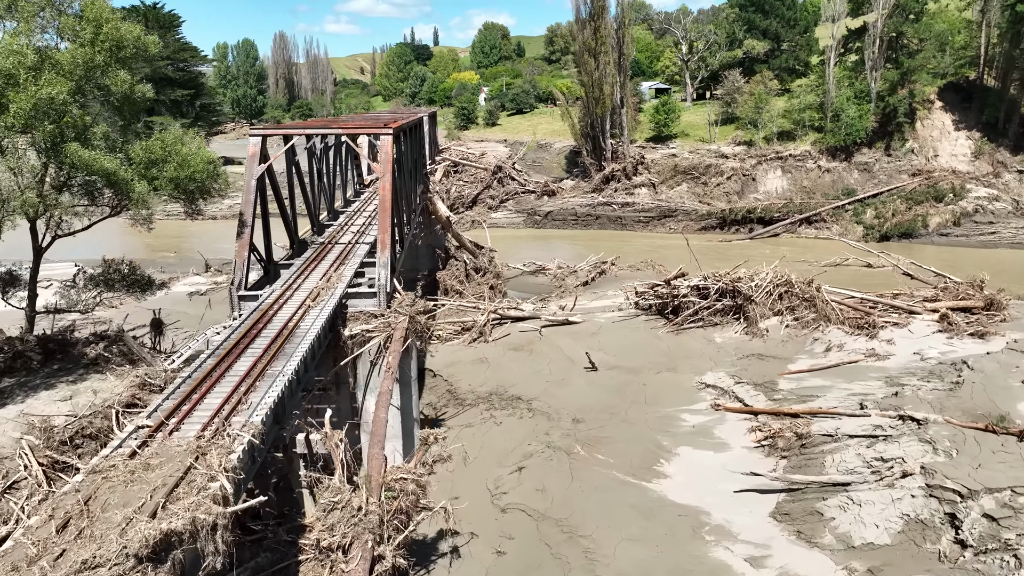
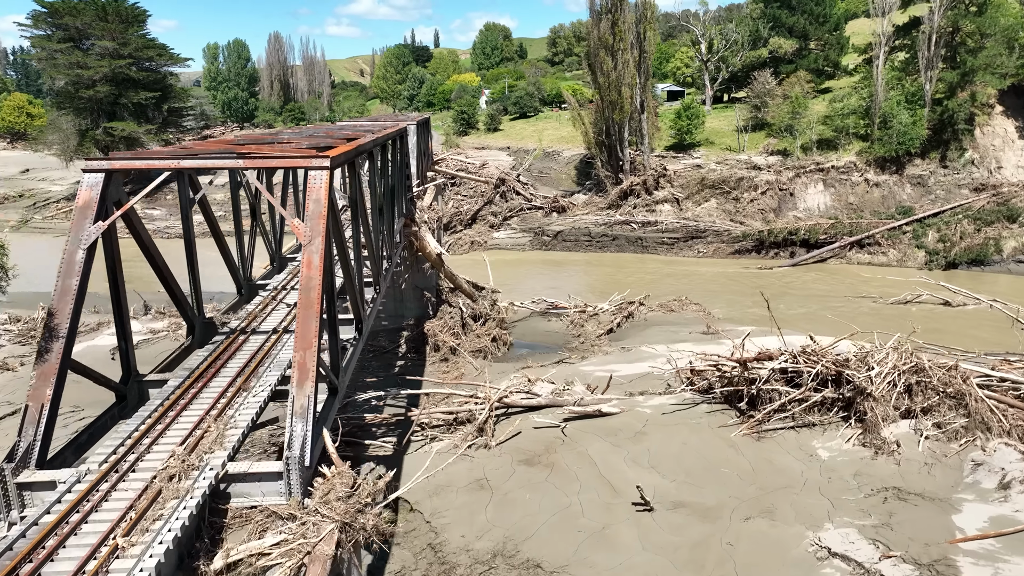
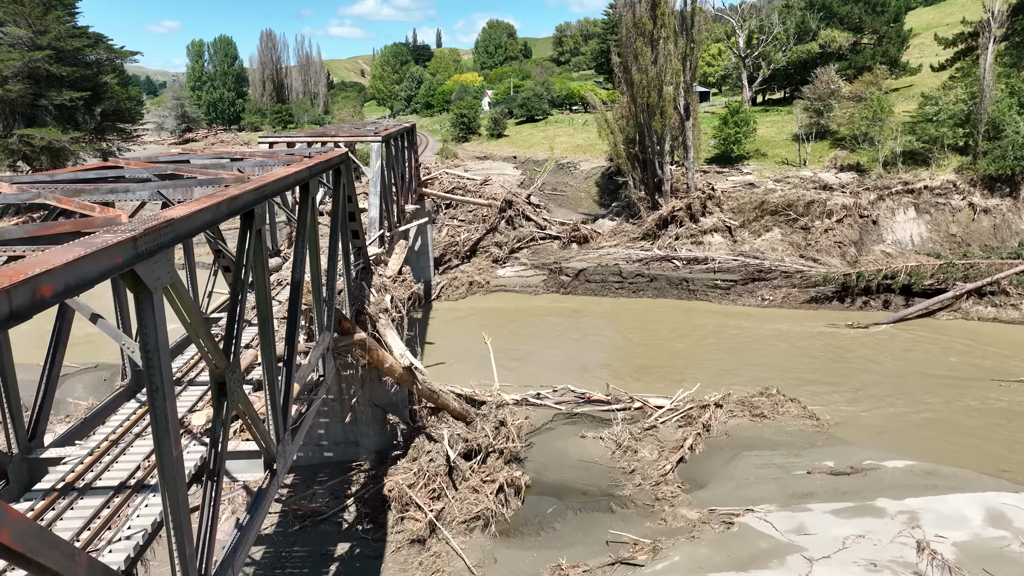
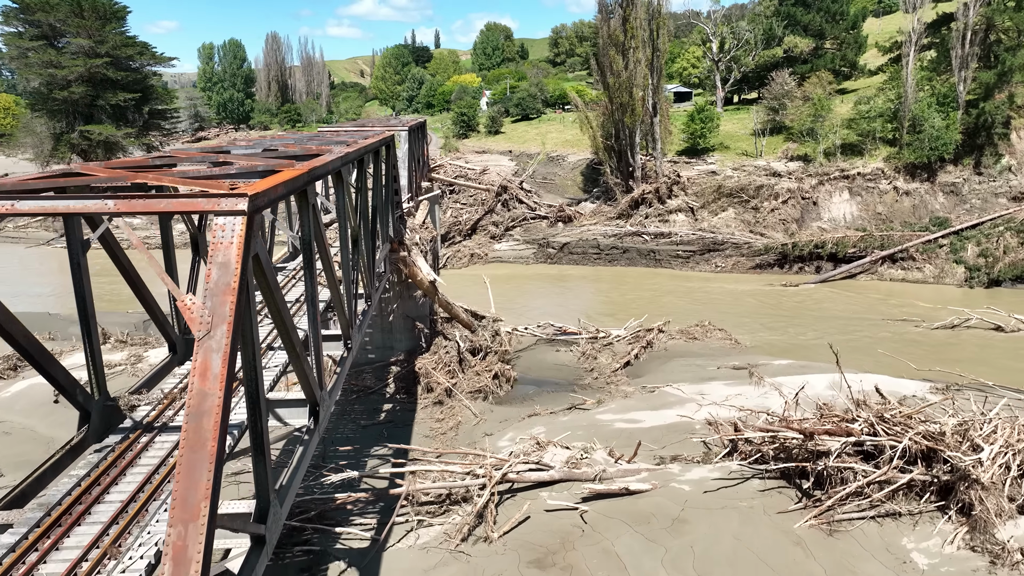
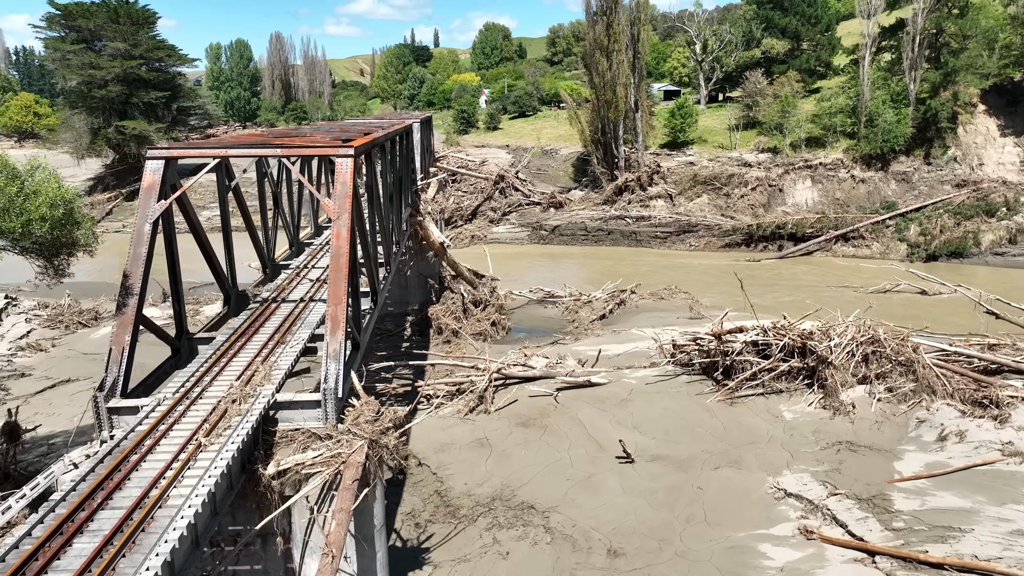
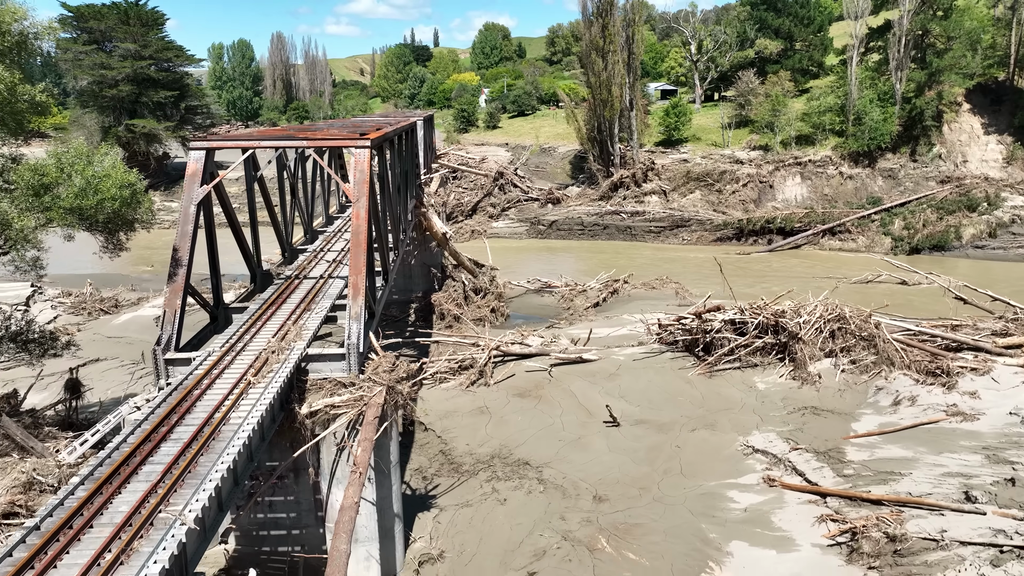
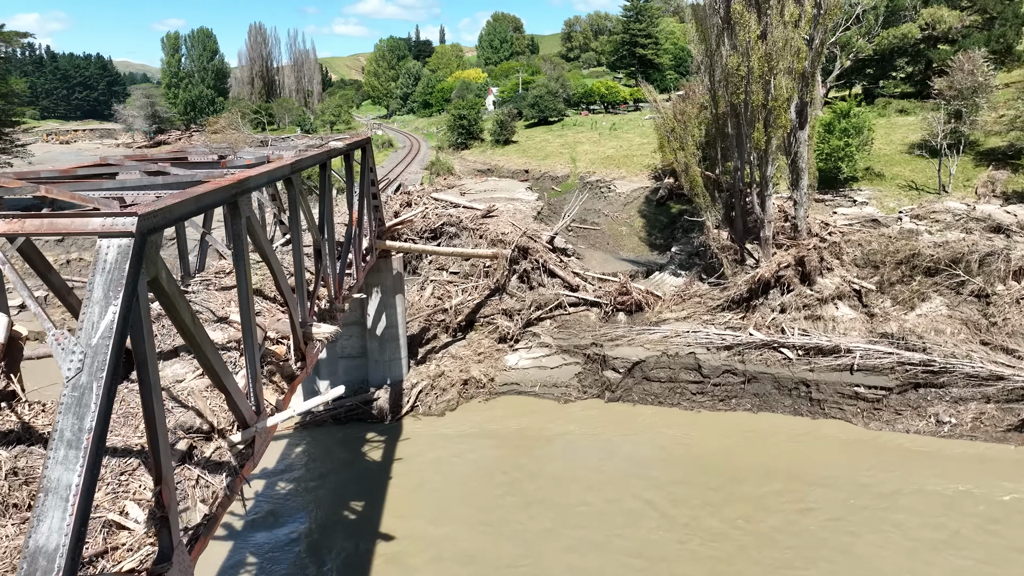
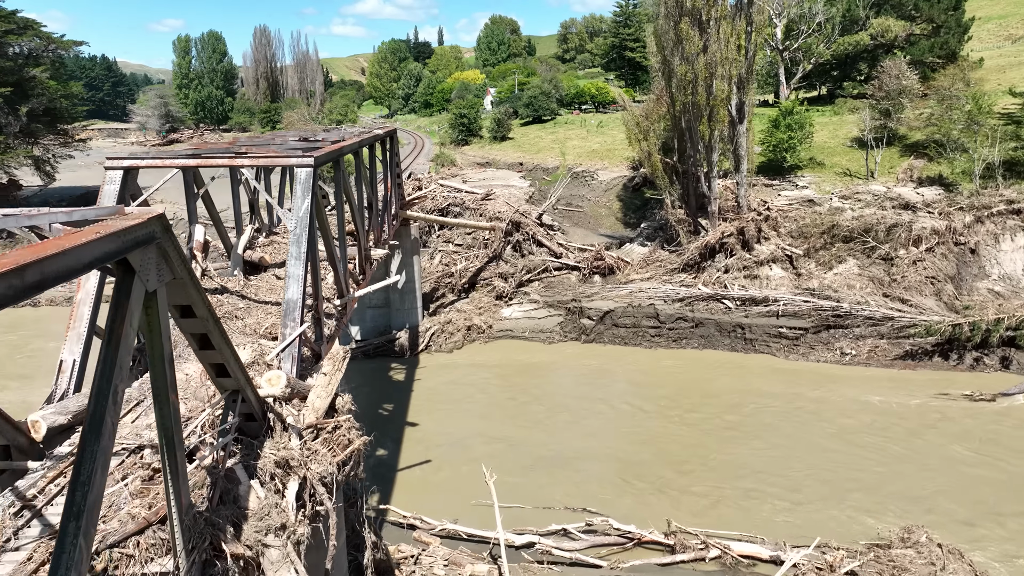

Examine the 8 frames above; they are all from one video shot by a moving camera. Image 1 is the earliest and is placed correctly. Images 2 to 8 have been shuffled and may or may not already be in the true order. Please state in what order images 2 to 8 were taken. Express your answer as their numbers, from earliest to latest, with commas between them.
6, 5, 2, 4, 3, 8, 7
